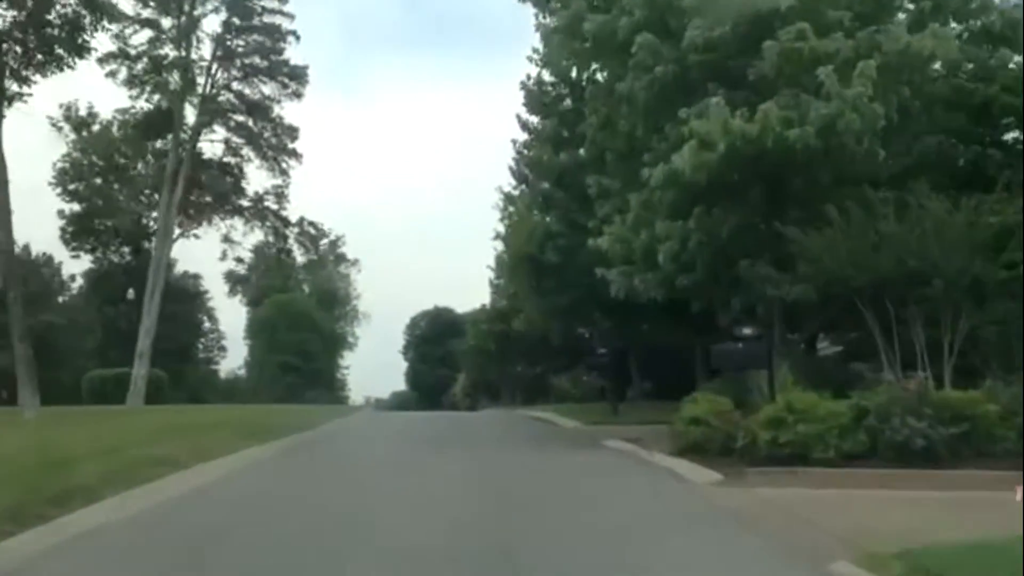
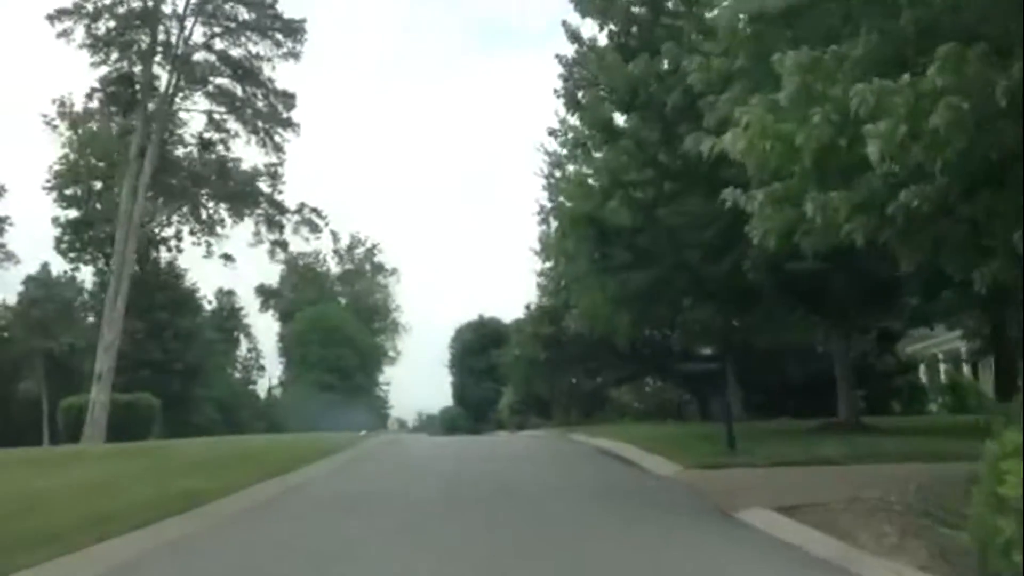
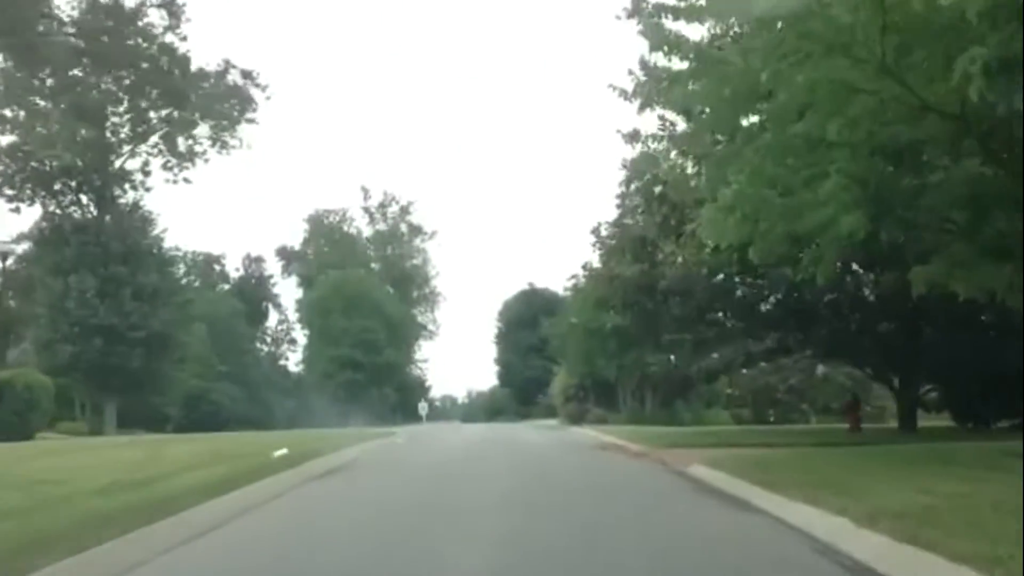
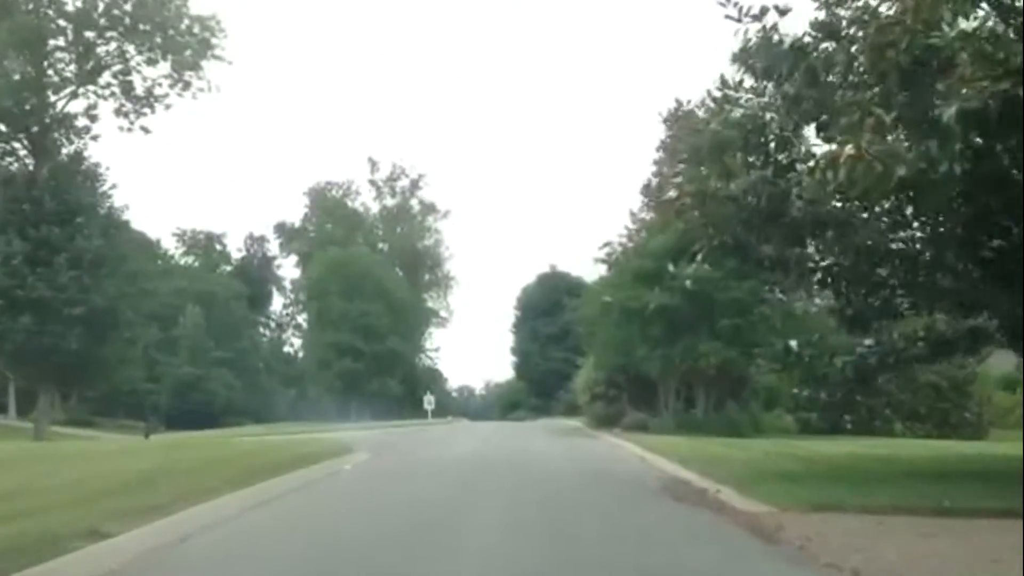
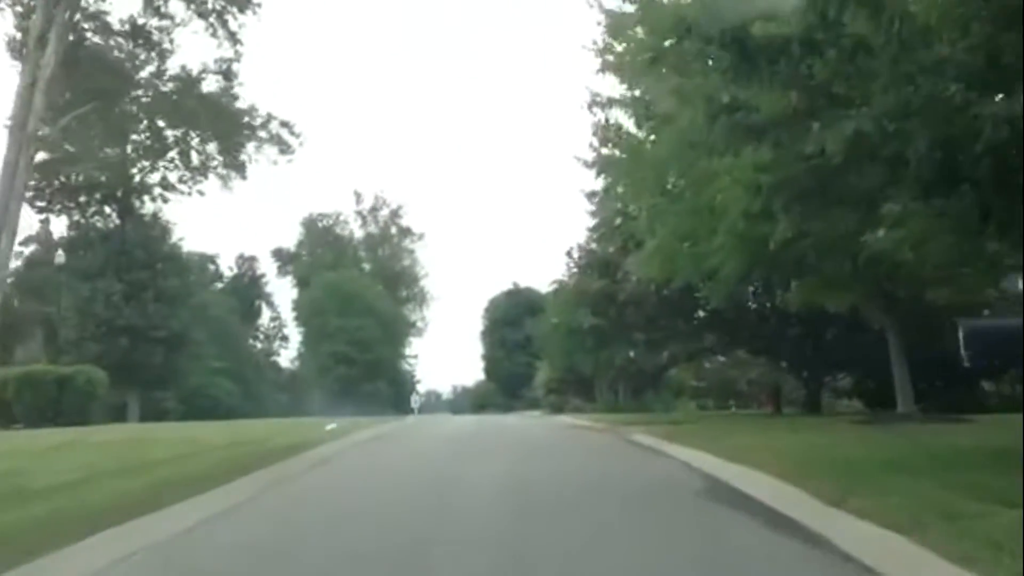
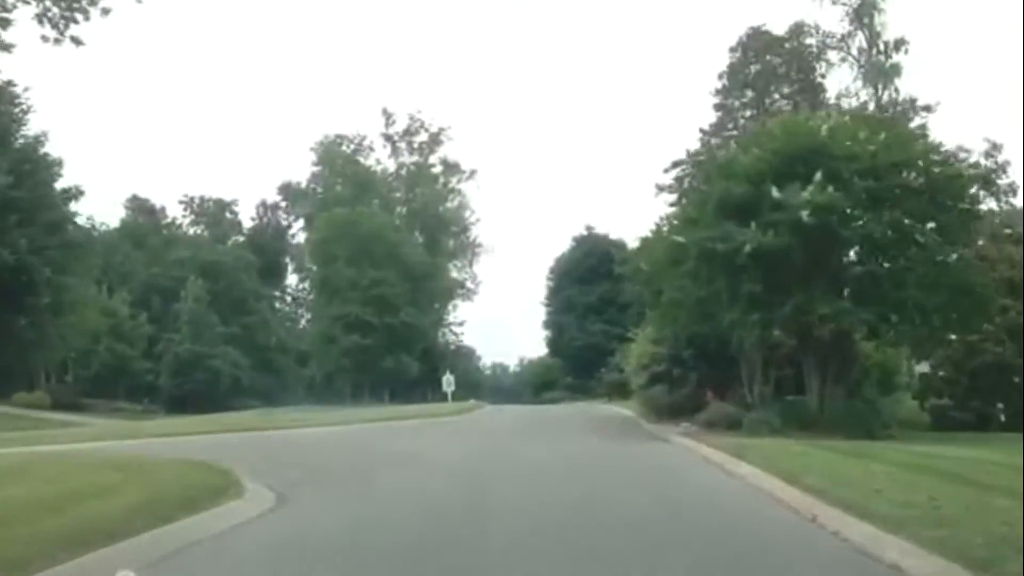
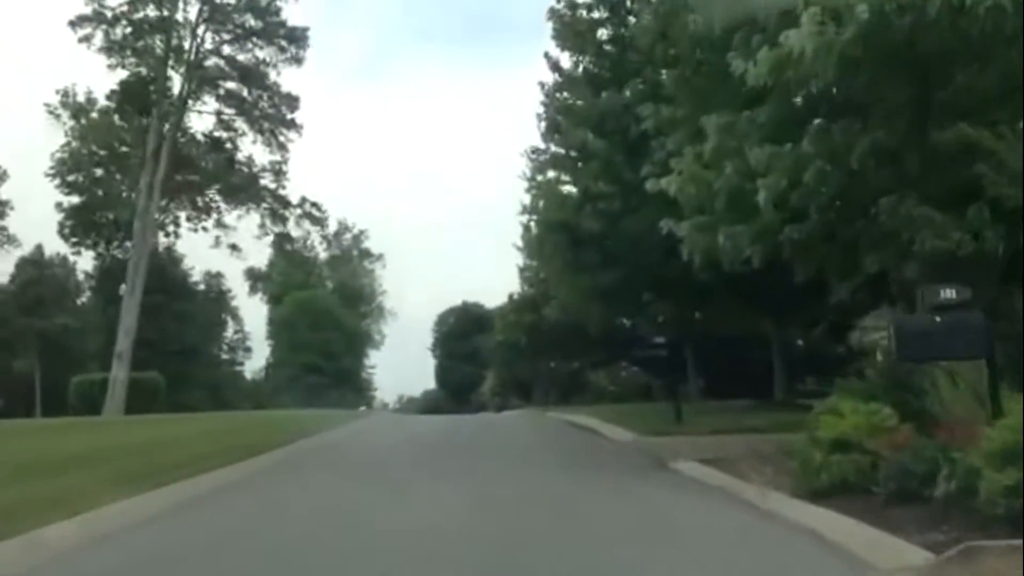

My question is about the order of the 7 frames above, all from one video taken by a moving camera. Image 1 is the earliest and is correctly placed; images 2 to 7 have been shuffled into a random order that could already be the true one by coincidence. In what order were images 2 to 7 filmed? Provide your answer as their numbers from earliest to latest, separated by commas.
7, 2, 5, 3, 4, 6
